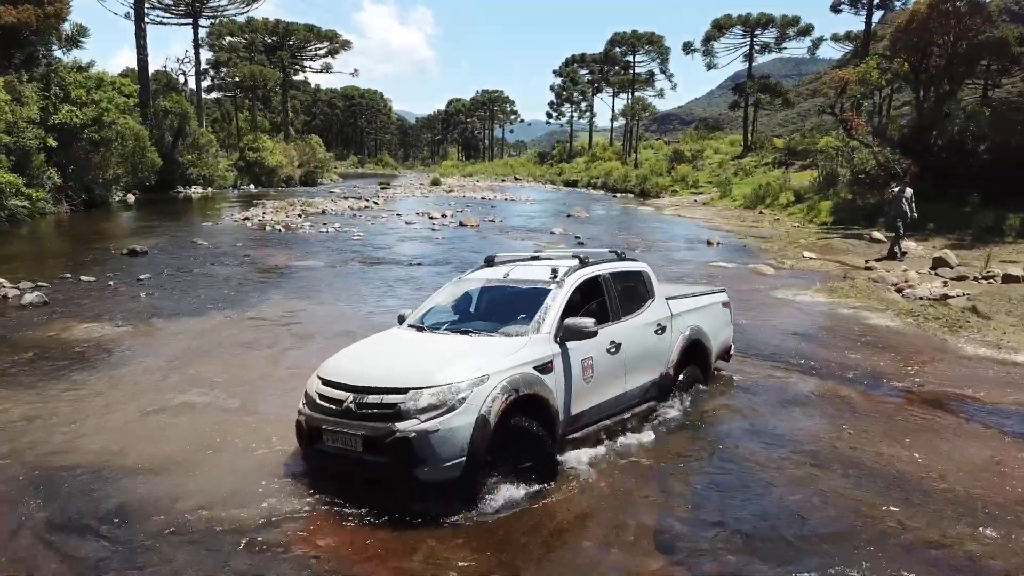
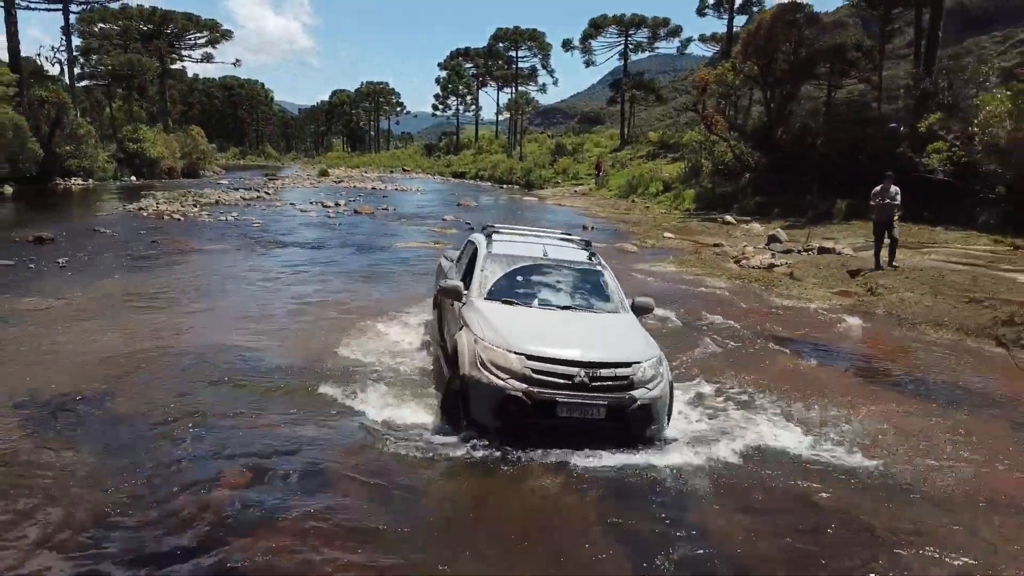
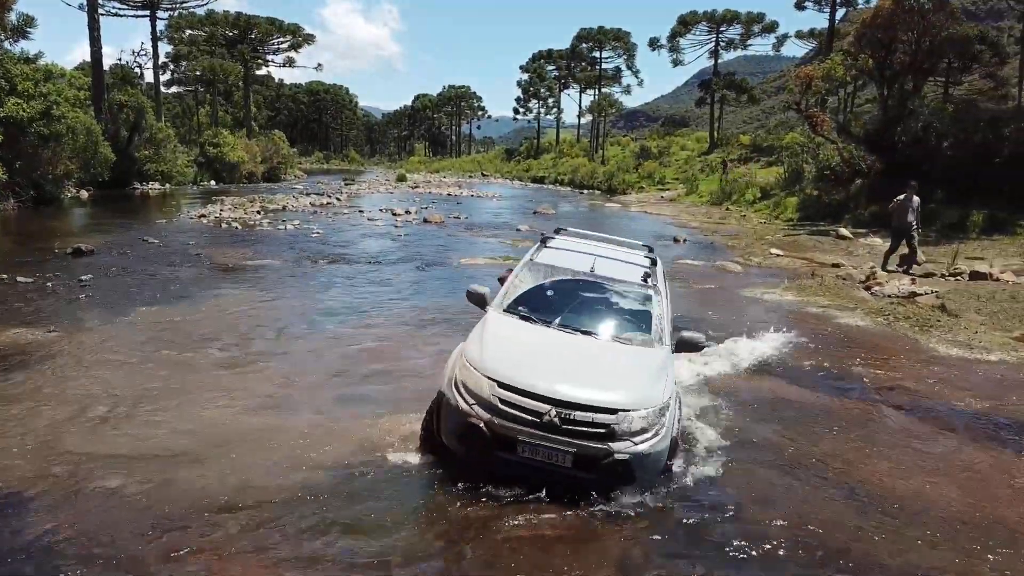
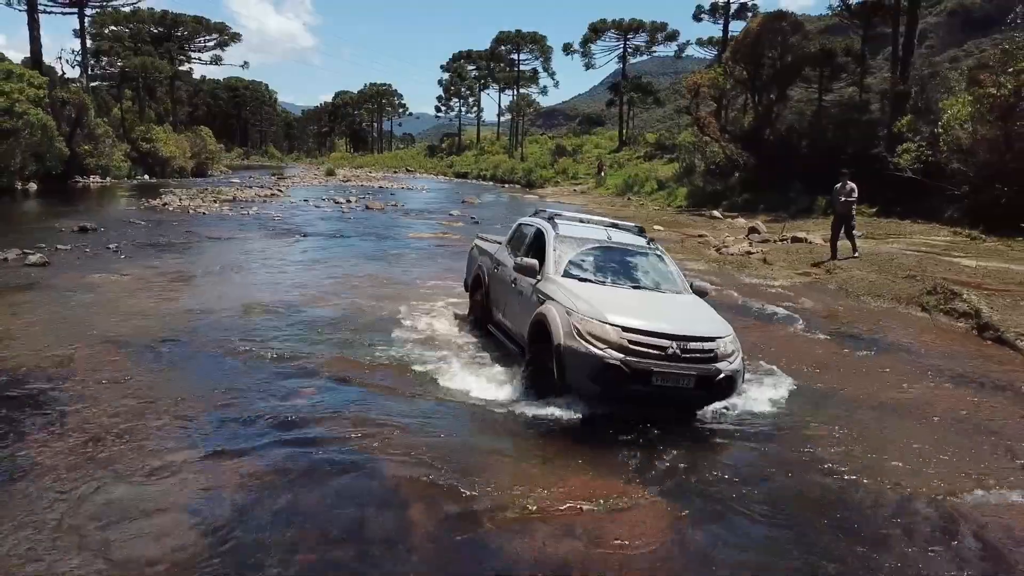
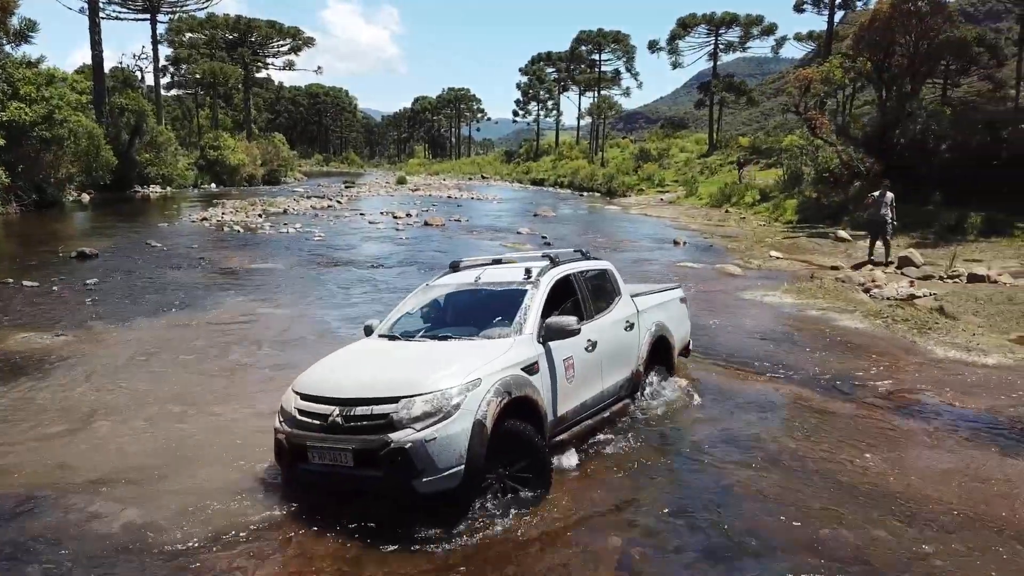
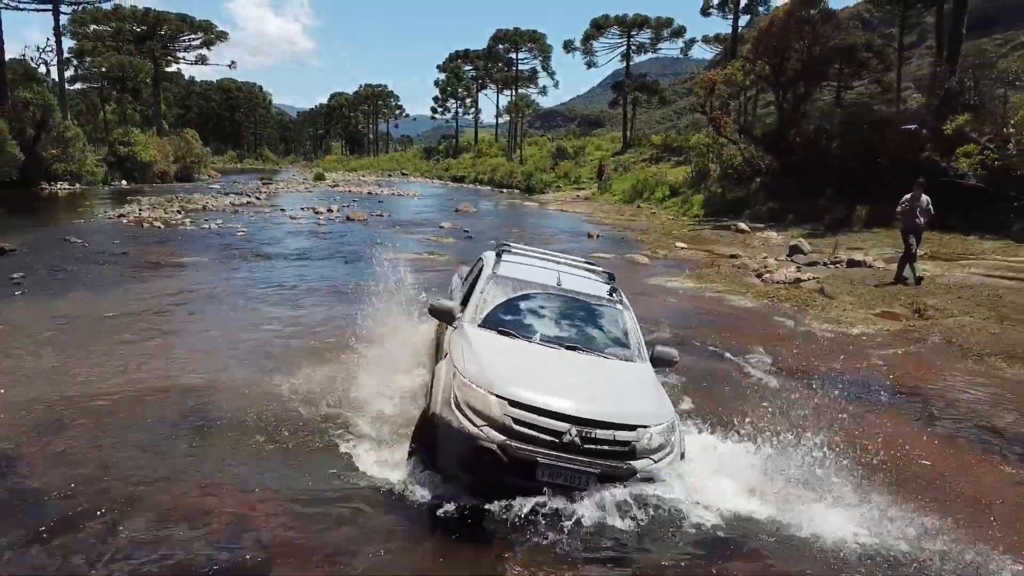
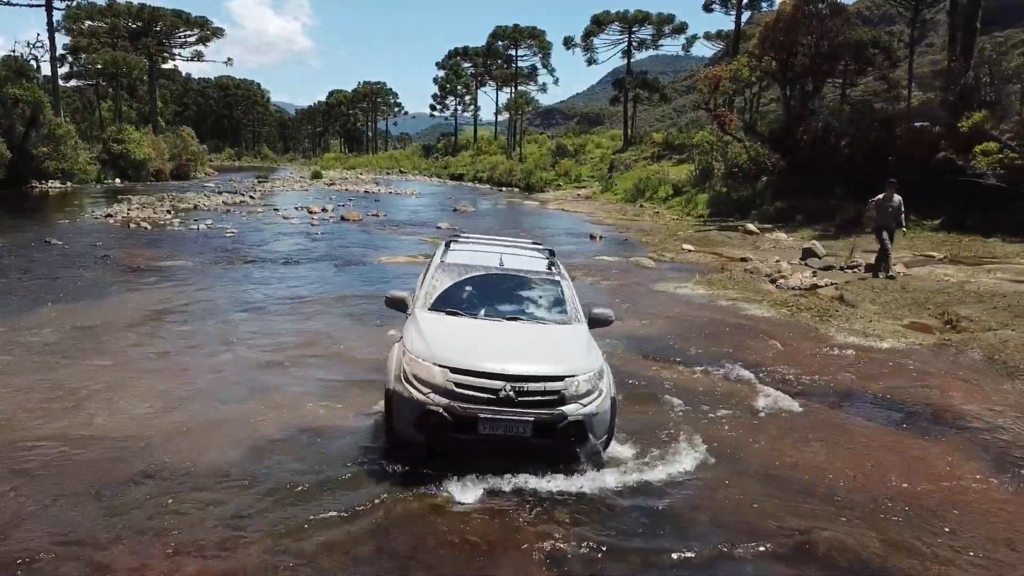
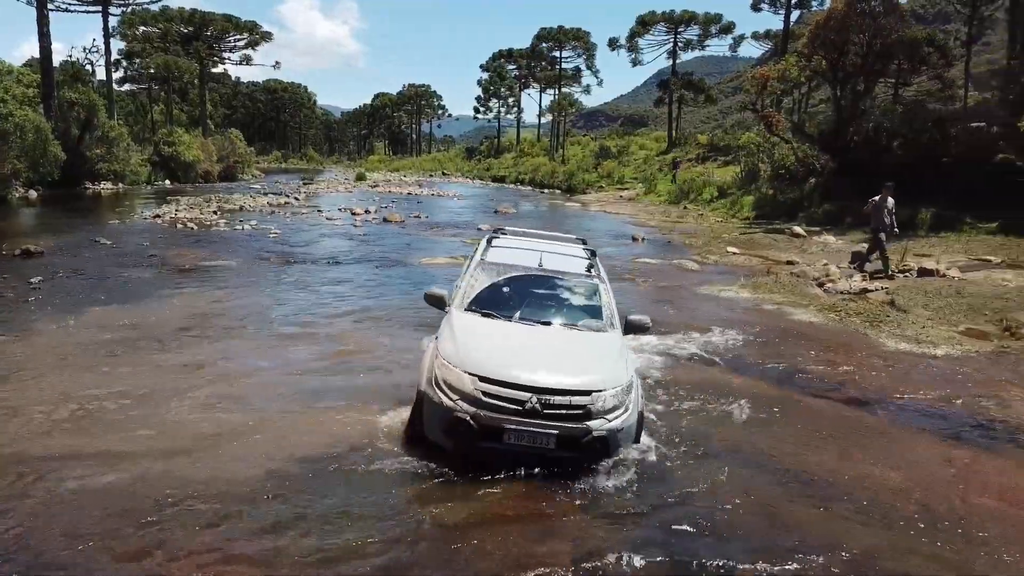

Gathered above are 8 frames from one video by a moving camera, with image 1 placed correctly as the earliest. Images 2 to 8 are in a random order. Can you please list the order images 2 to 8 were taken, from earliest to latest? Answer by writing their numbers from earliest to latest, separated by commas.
5, 3, 8, 7, 6, 2, 4
